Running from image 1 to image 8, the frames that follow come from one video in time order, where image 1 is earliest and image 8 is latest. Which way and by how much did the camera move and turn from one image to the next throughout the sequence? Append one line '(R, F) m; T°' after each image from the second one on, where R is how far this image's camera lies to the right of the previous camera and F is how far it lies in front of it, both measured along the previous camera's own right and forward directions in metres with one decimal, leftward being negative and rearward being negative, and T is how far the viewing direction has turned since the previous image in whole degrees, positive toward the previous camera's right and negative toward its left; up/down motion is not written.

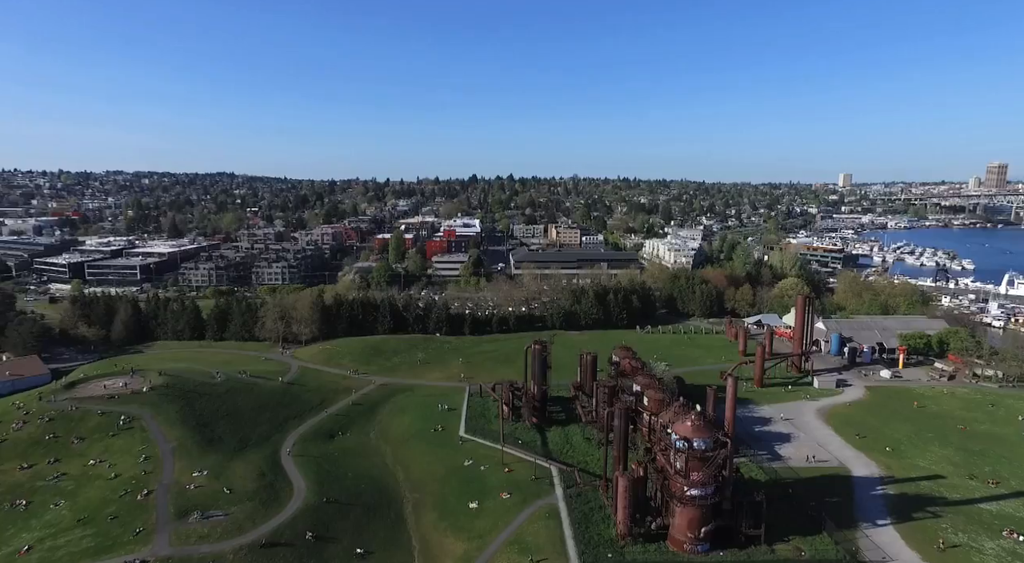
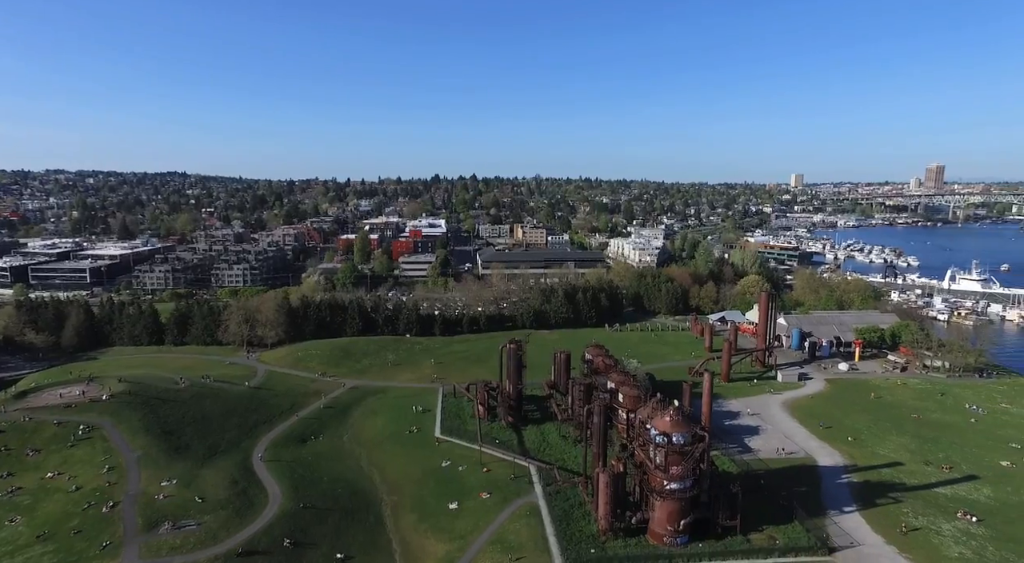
(-0.8, -0.1) m; +4°
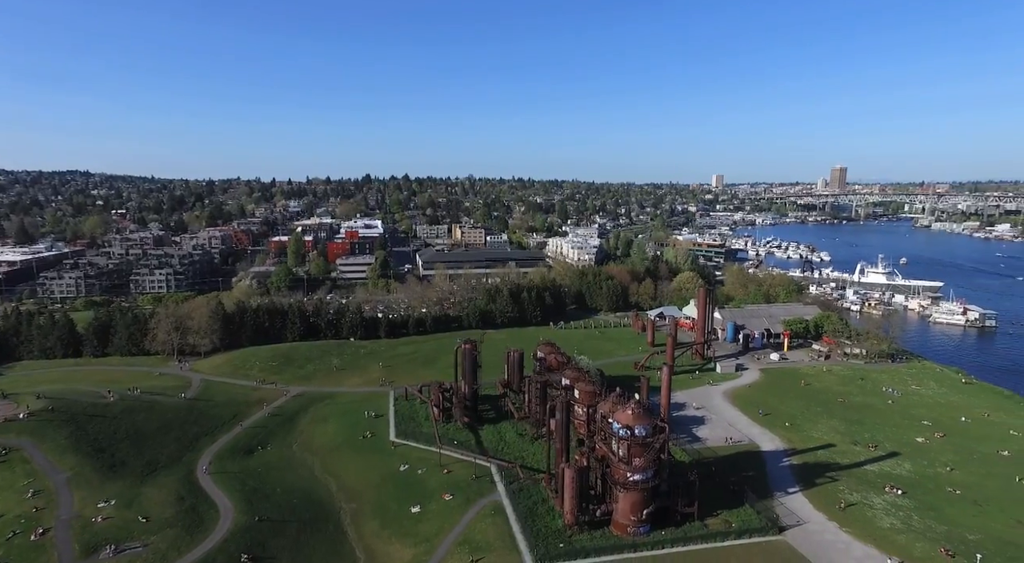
(-1.3, -0.1) m; +7°
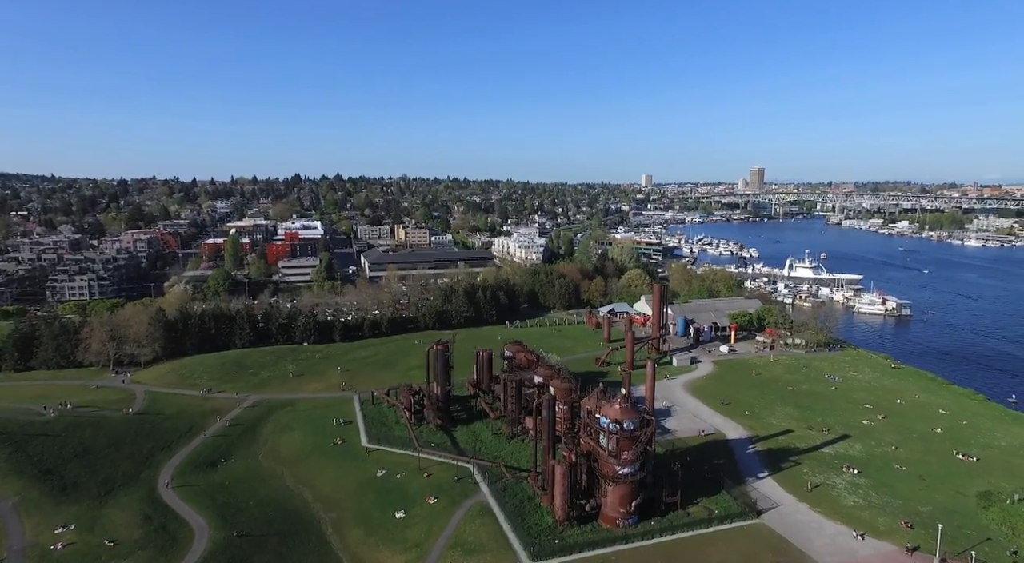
(-2.4, +0.1) m; +7°
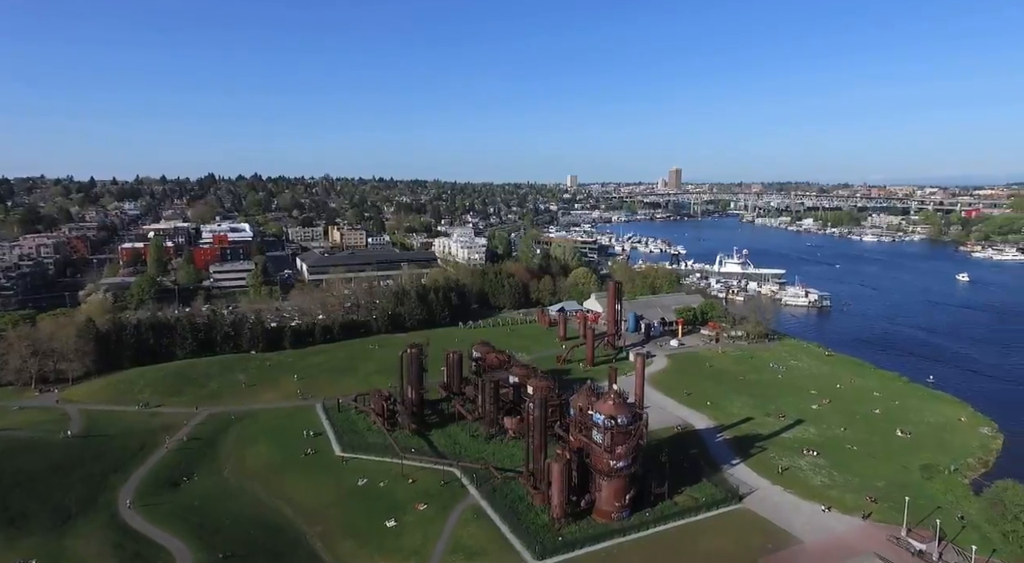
(-3.0, +0.3) m; +7°
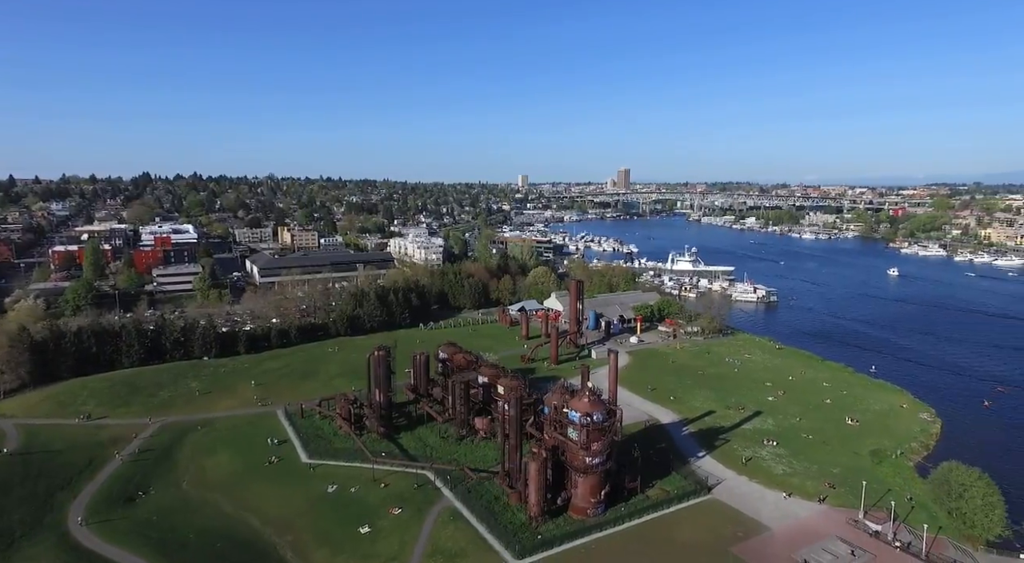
(-1.0, +0.1) m; +5°
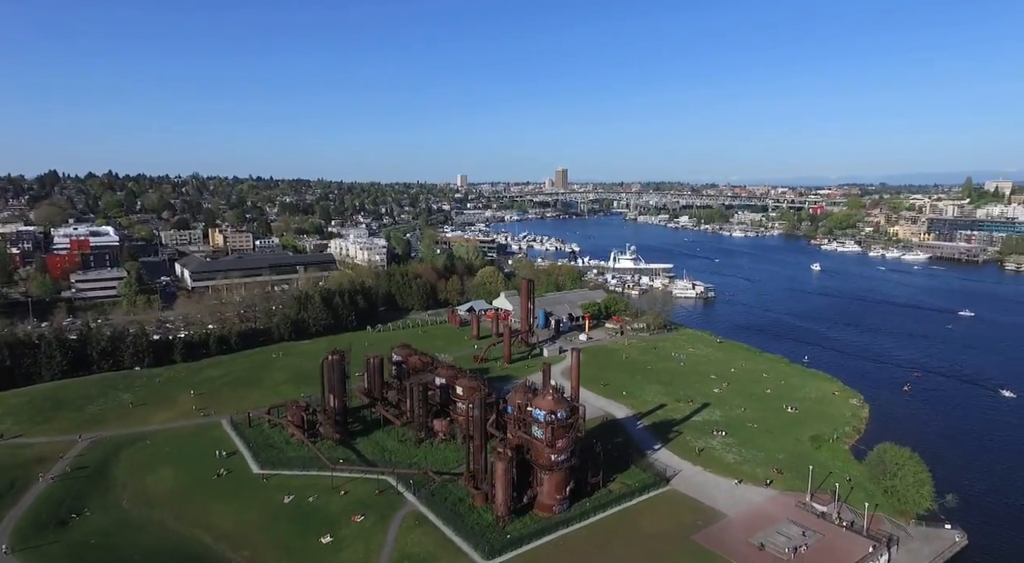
(-1.1, +0.1) m; +6°
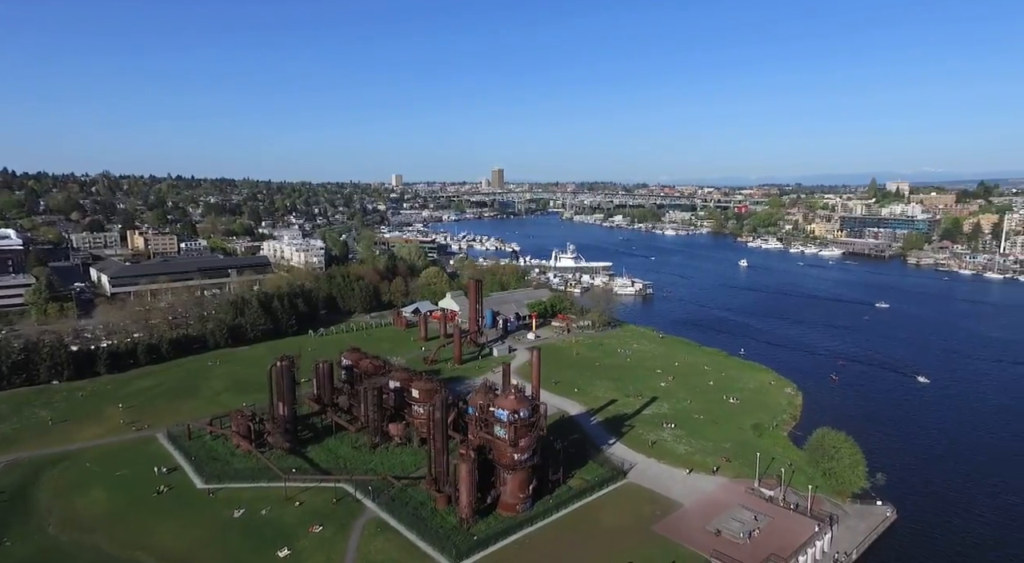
(-1.1, +0.2) m; +6°
